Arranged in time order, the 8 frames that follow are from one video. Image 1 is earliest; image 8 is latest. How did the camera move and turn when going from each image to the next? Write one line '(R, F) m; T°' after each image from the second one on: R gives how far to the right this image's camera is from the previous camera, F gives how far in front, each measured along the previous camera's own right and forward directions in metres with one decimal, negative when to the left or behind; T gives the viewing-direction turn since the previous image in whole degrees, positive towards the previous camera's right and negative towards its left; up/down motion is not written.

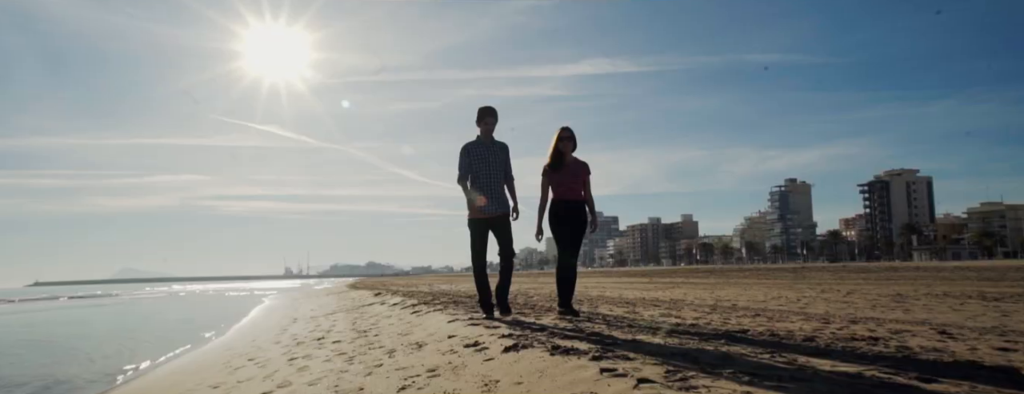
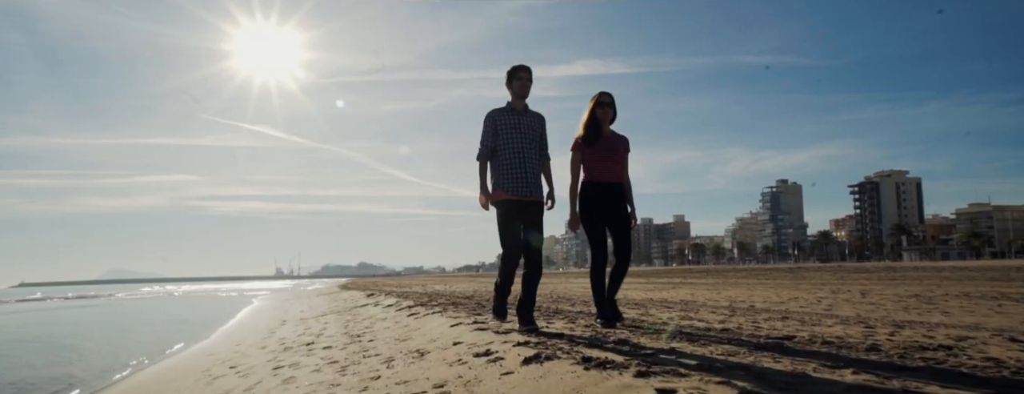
(-0.2, +0.6) m; +1°
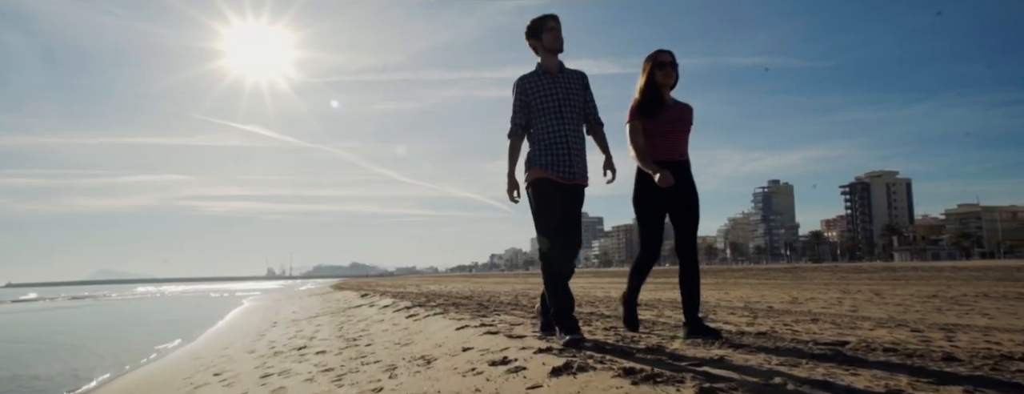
(-0.2, +0.5) m; +1°
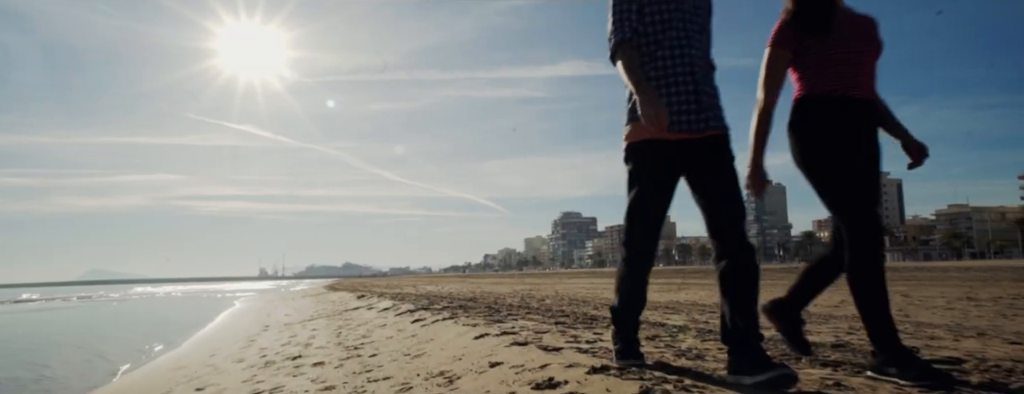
(-0.3, +0.7) m; +1°
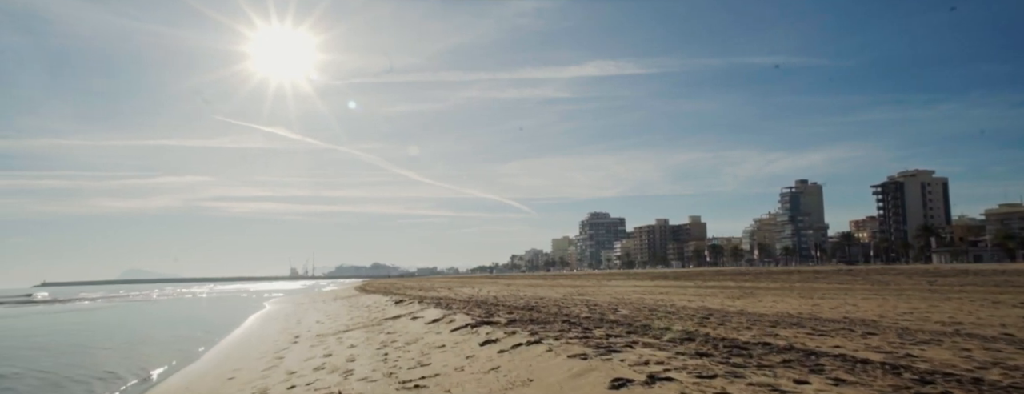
(-0.8, +1.9) m; -3°
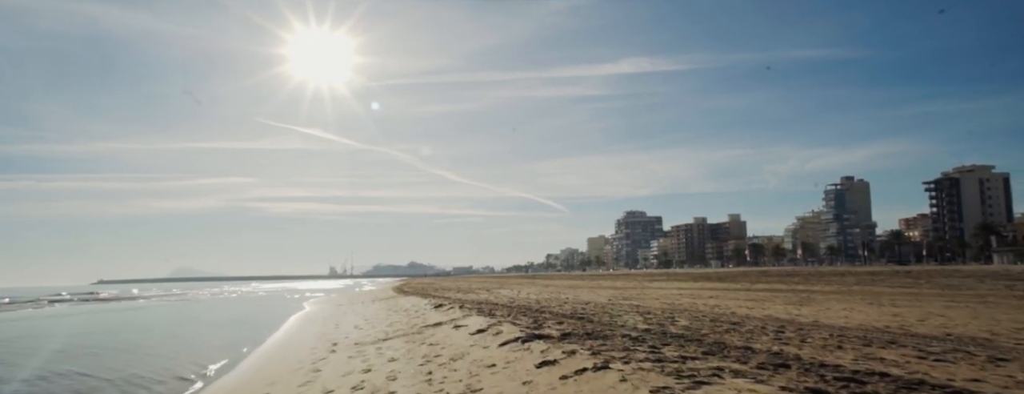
(-0.3, +0.8) m; -4°
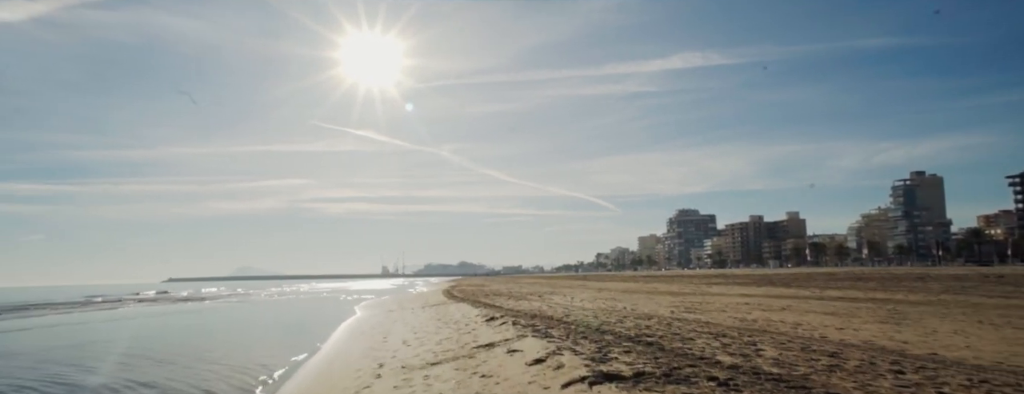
(-0.2, +1.0) m; -5°
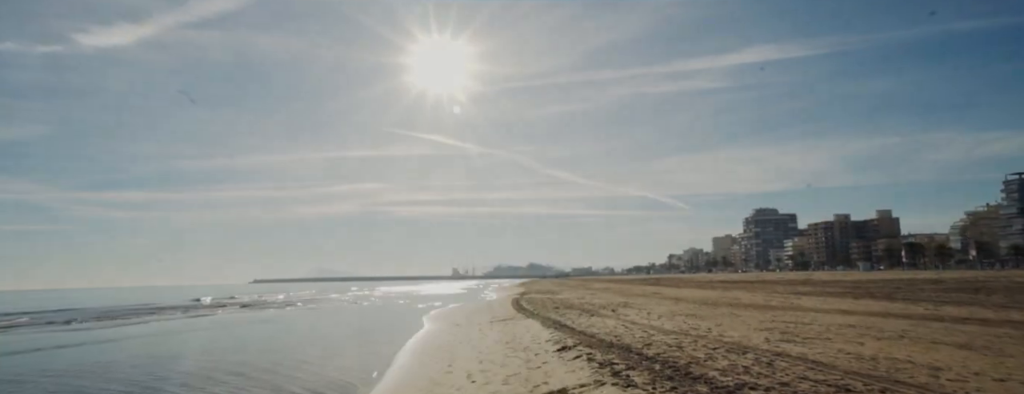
(-0.1, +1.4) m; -7°
